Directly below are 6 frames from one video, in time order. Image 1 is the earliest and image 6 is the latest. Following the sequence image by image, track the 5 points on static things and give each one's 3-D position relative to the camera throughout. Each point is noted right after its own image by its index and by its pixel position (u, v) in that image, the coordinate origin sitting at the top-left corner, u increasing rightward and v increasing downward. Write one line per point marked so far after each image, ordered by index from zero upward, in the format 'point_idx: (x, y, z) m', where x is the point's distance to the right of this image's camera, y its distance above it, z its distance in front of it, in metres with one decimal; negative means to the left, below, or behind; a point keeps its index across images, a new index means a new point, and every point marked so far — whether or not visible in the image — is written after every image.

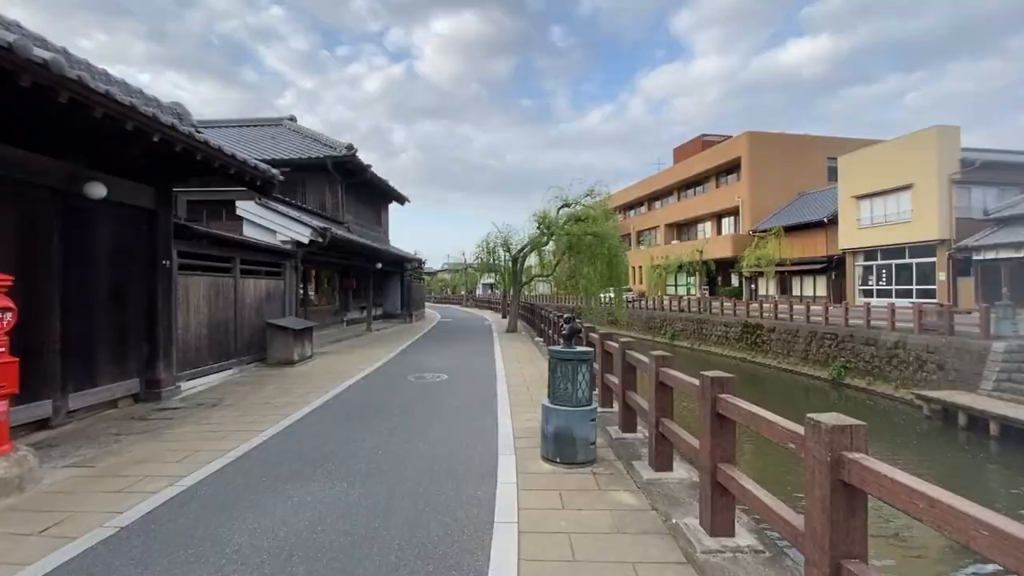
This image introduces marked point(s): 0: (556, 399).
0: (+0.4, -1.0, +4.5) m
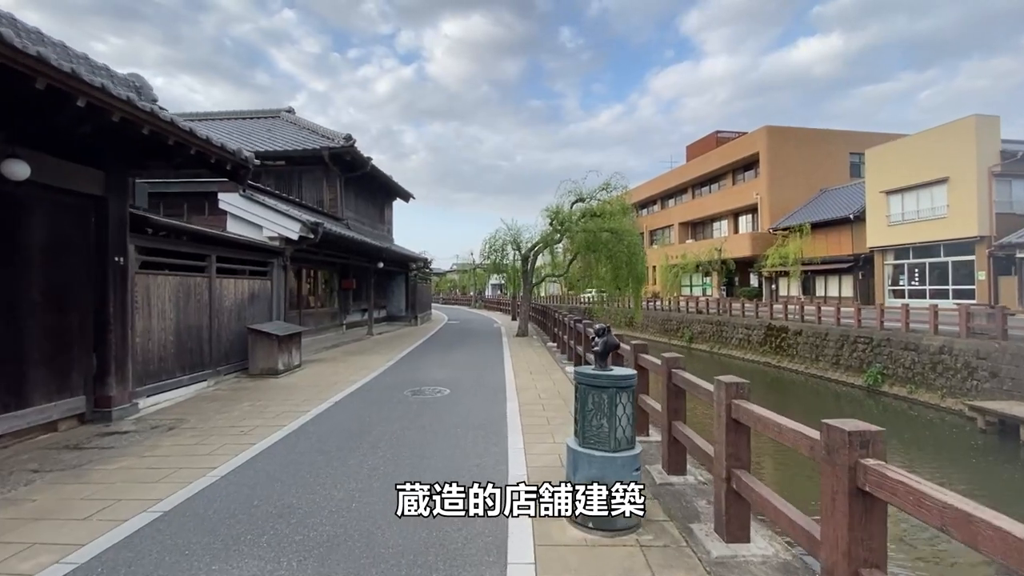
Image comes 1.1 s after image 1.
0: (+0.5, -1.0, +3.3) m
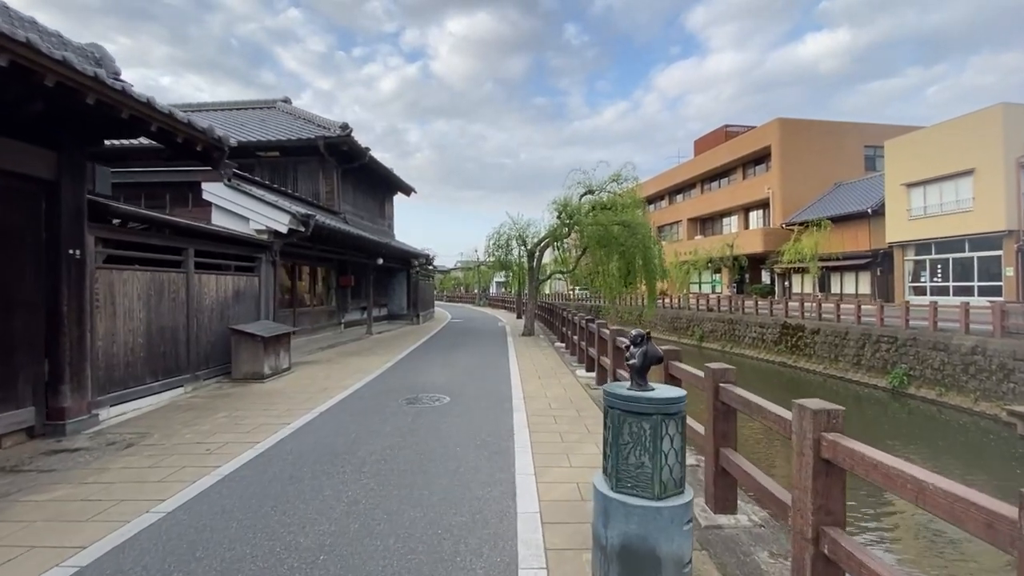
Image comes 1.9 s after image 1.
0: (+0.5, -1.0, +2.5) m
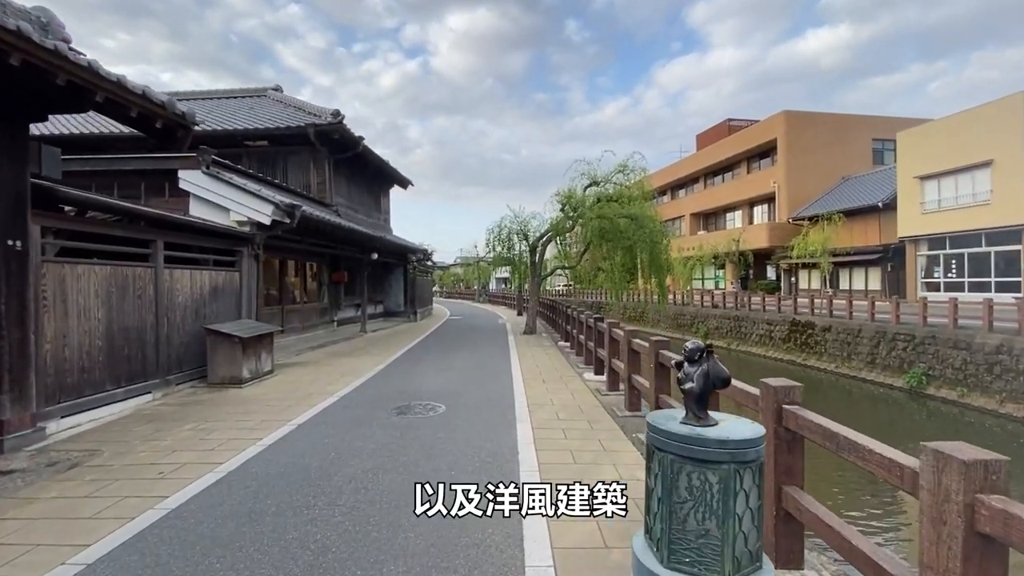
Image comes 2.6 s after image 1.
0: (+0.6, -1.0, +1.8) m
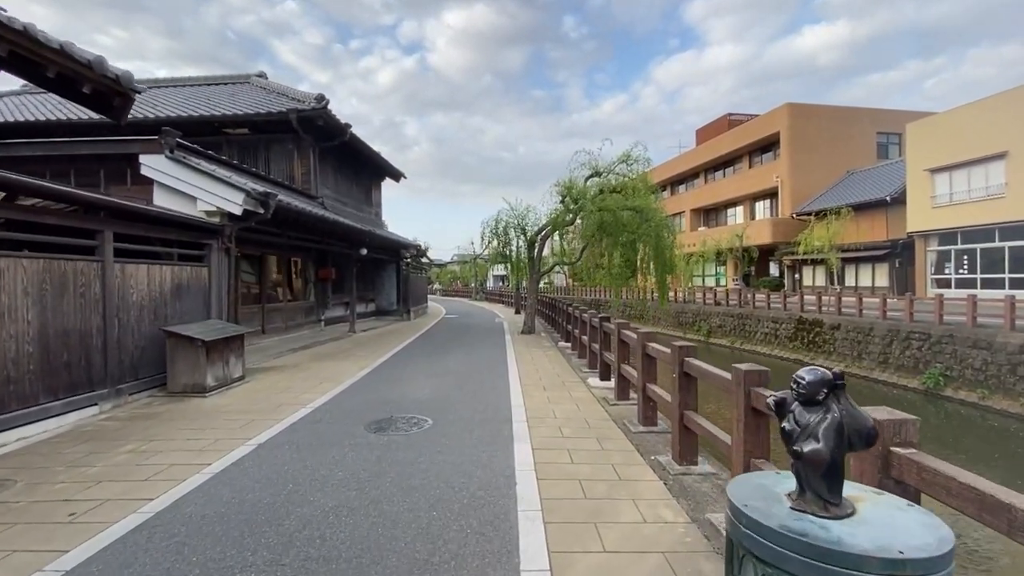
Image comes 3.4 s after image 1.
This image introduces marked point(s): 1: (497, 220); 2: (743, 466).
0: (+0.6, -0.9, +1.0) m
1: (-0.5, +2.3, +17.2) m
2: (+1.4, -1.1, +3.1) m
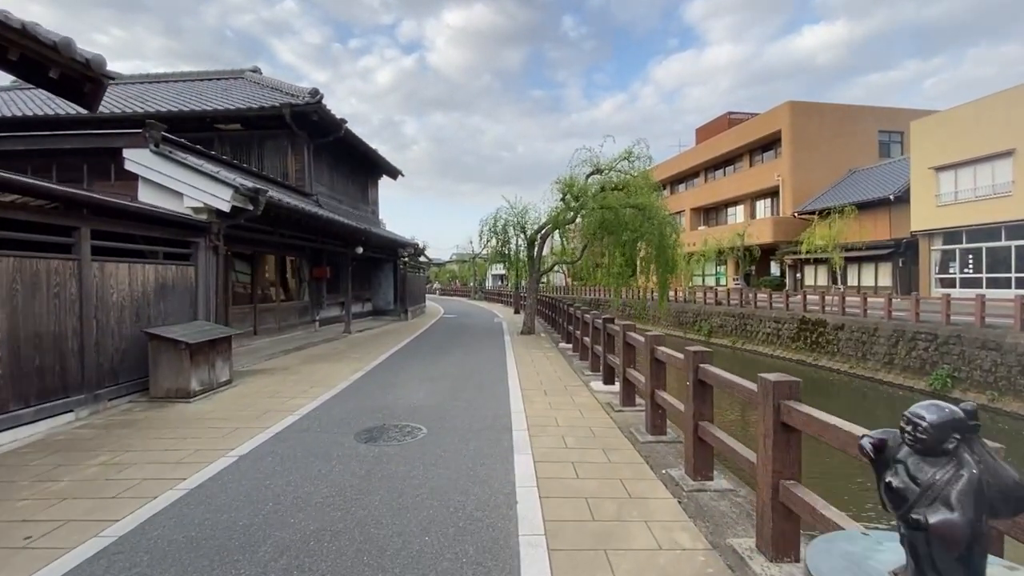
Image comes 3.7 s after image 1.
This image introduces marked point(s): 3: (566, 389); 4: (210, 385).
0: (+0.6, -0.9, +0.7) m
1: (-0.5, +2.3, +16.9) m
2: (+1.4, -1.1, +2.8) m
3: (+0.7, -1.4, +7.0) m
4: (-4.1, -1.3, +6.9) m
